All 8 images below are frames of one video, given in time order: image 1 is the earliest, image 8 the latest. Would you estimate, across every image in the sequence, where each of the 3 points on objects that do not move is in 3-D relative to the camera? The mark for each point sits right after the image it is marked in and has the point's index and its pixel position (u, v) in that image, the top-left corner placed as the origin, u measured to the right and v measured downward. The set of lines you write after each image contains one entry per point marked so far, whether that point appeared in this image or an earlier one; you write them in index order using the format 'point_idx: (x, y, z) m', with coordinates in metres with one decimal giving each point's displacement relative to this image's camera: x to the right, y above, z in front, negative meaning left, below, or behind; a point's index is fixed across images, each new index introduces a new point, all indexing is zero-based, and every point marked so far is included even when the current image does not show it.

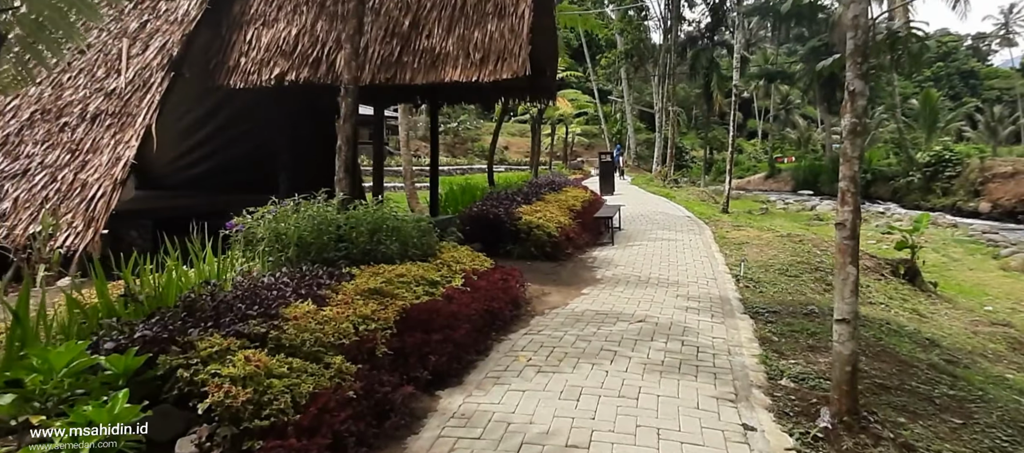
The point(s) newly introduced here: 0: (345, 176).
0: (-1.4, +0.4, +5.3) m
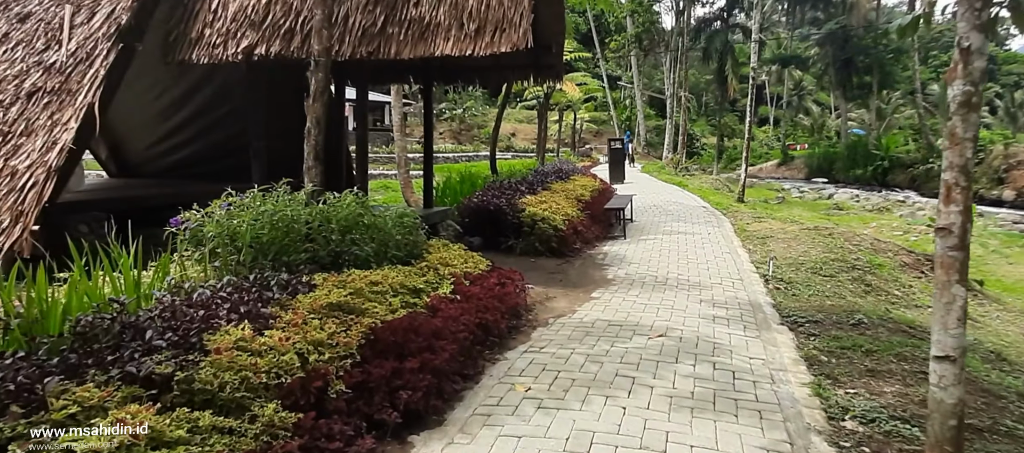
0: (-1.4, +0.5, +4.5) m
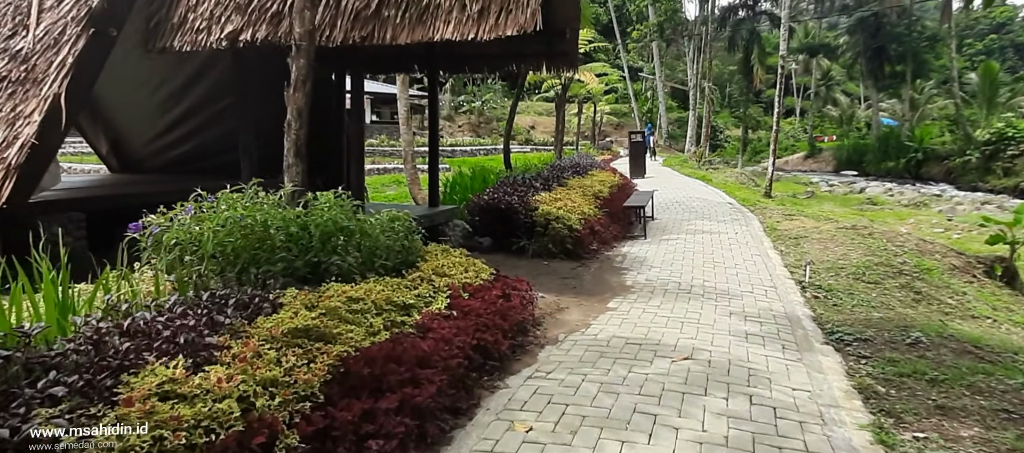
0: (-1.4, +0.4, +4.1) m
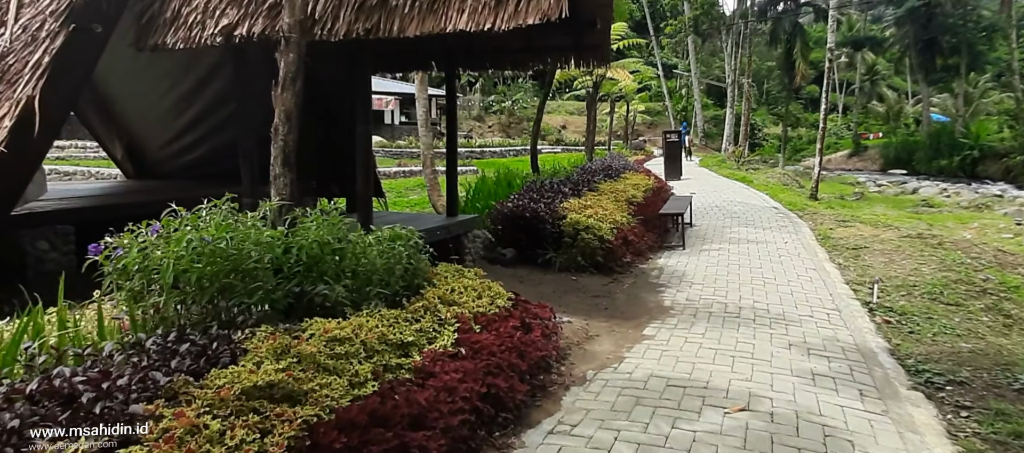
0: (-1.3, +0.3, +3.5) m
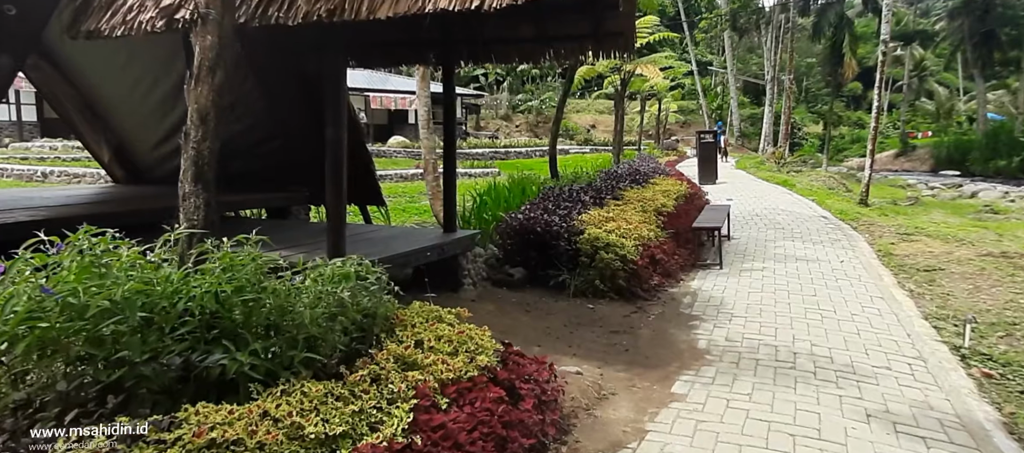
0: (-1.4, +0.2, +2.7) m
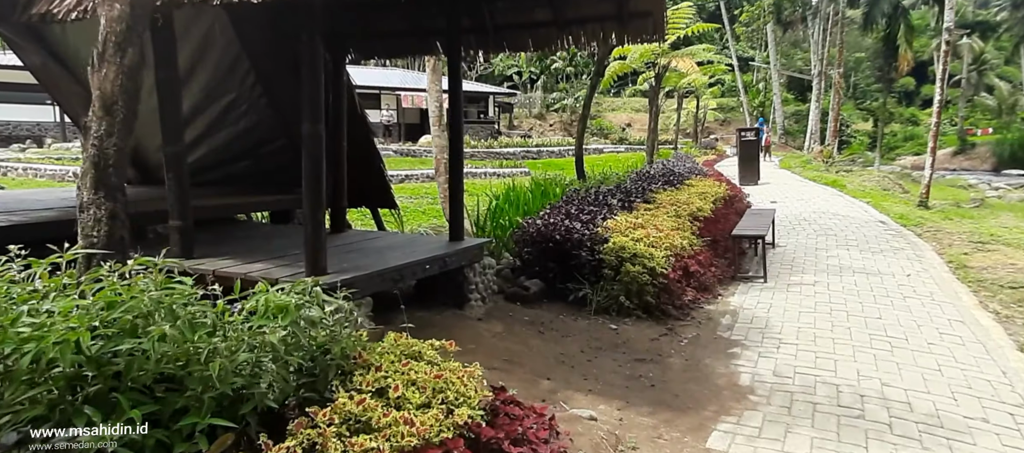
0: (-1.4, +0.1, +2.1) m
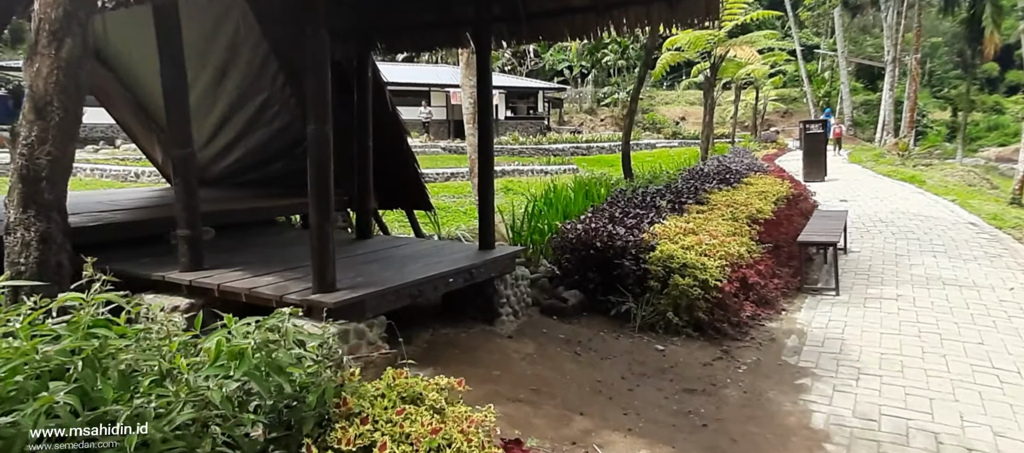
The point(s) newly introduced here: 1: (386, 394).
0: (-1.4, 0.0, +1.8) m
1: (-0.4, -0.6, +2.2) m
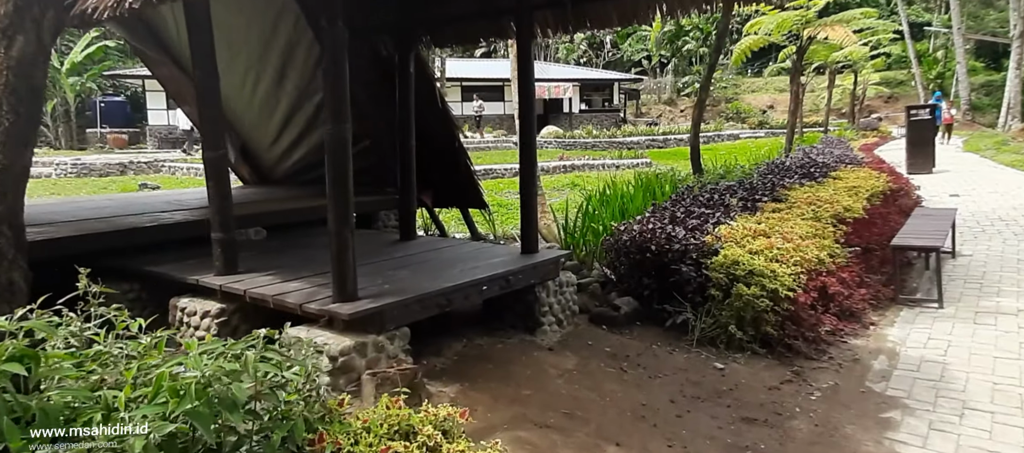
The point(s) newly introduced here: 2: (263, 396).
0: (-1.4, 0.0, +1.7) m
1: (-0.4, -0.6, +2.0) m
2: (-0.7, -0.4, +1.7) m
